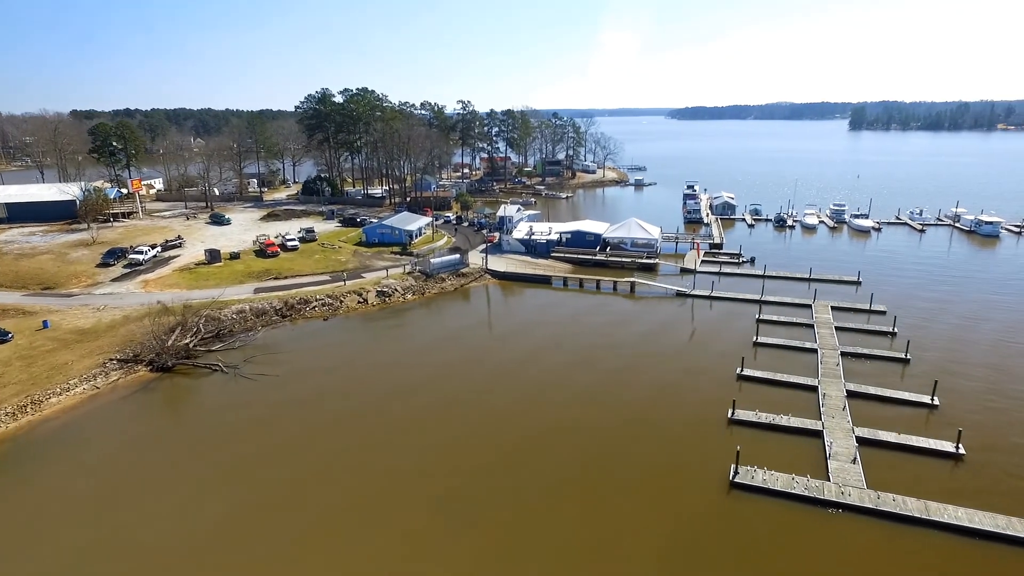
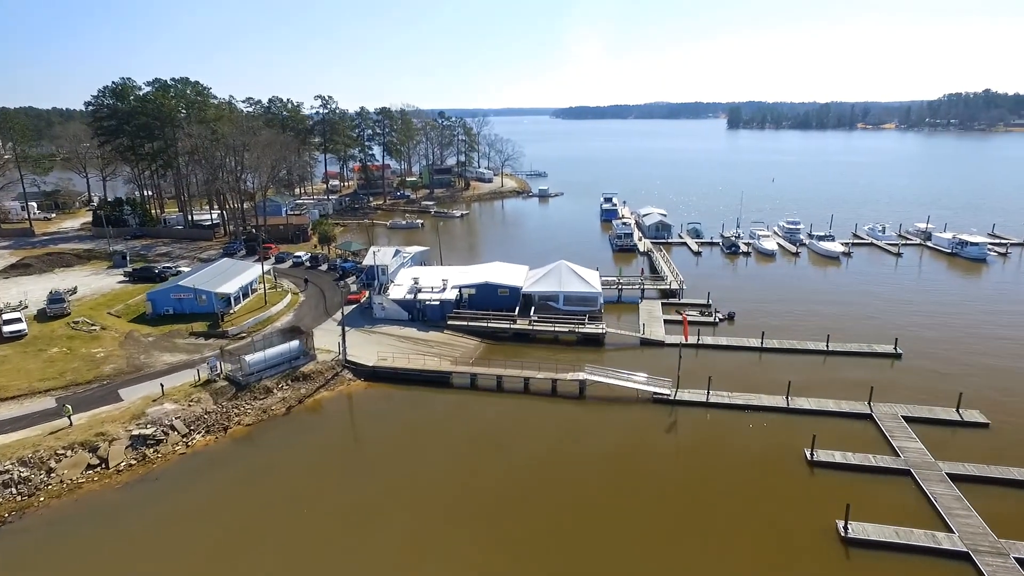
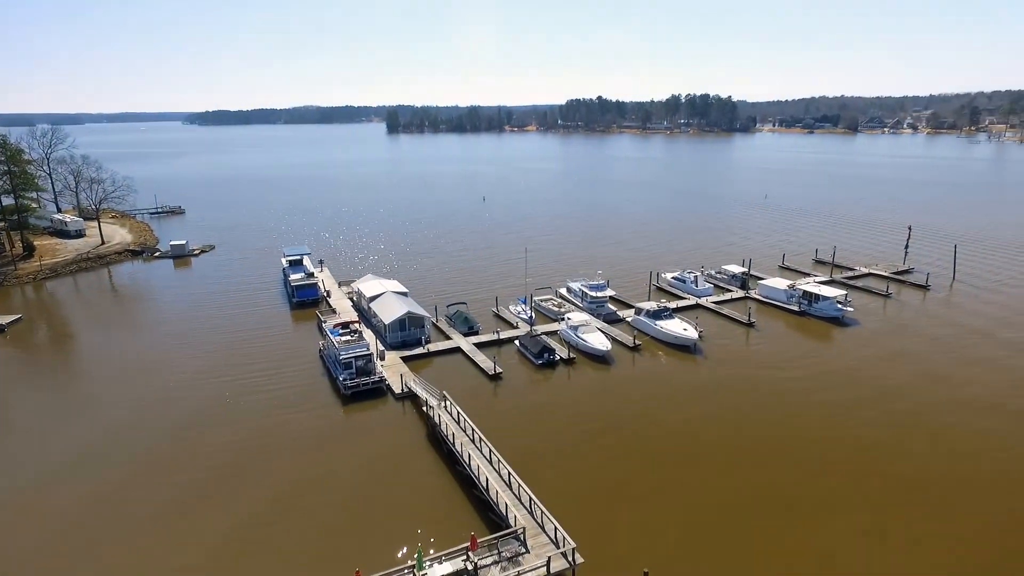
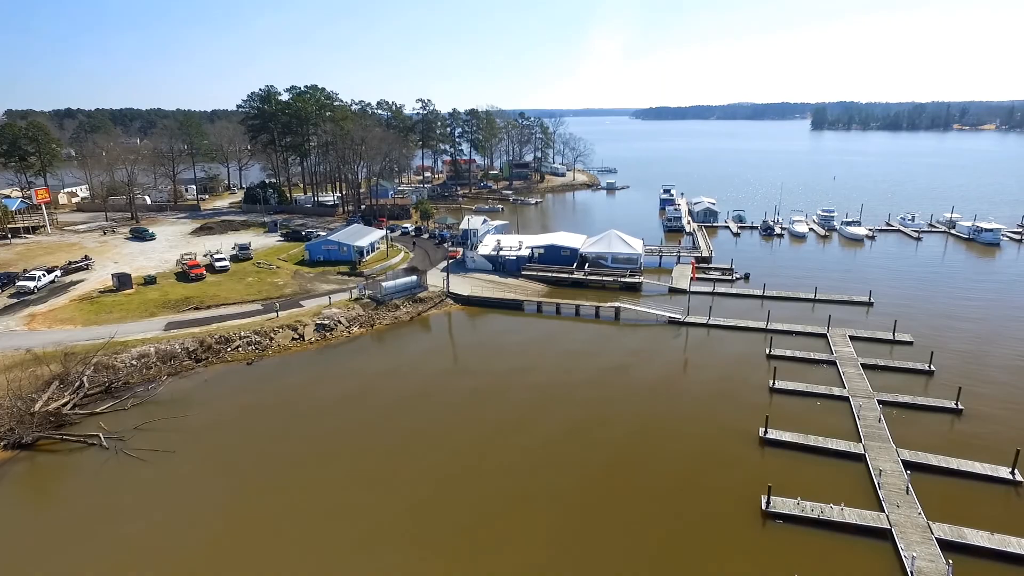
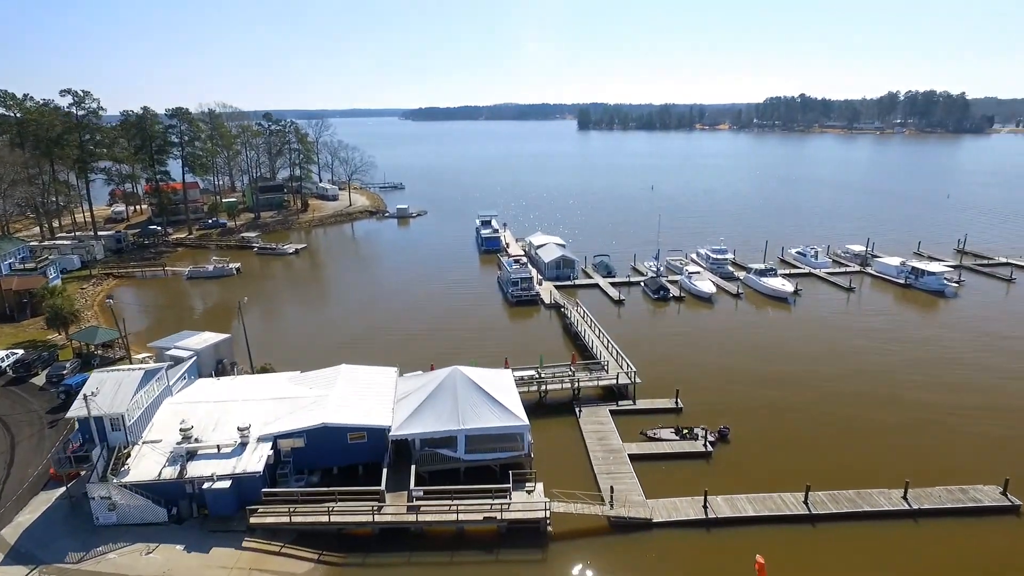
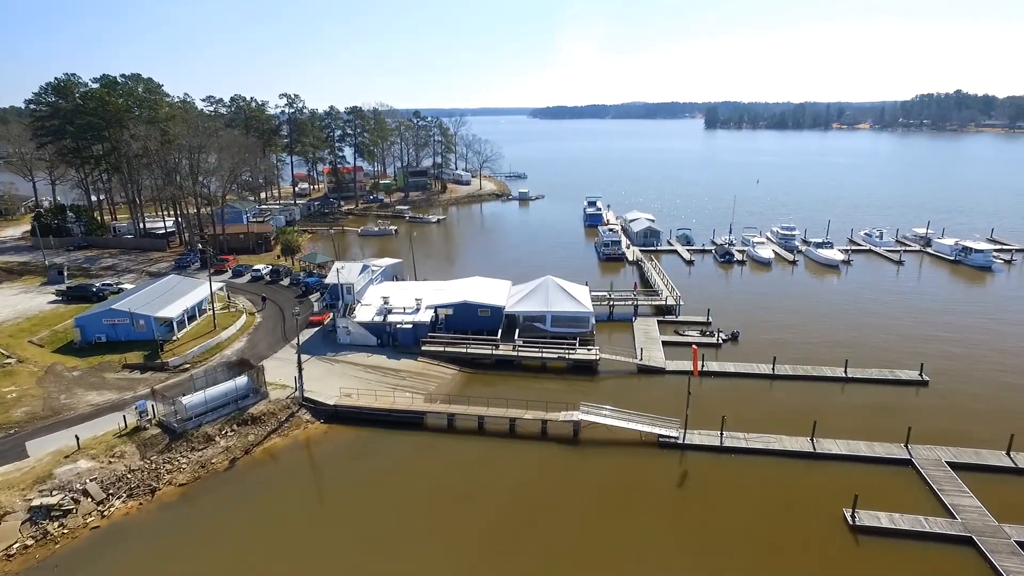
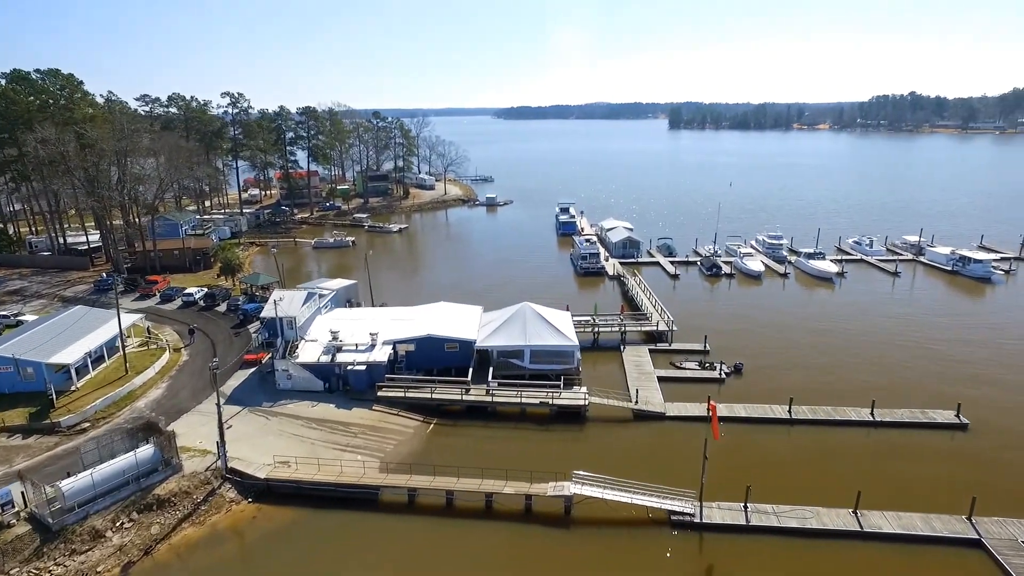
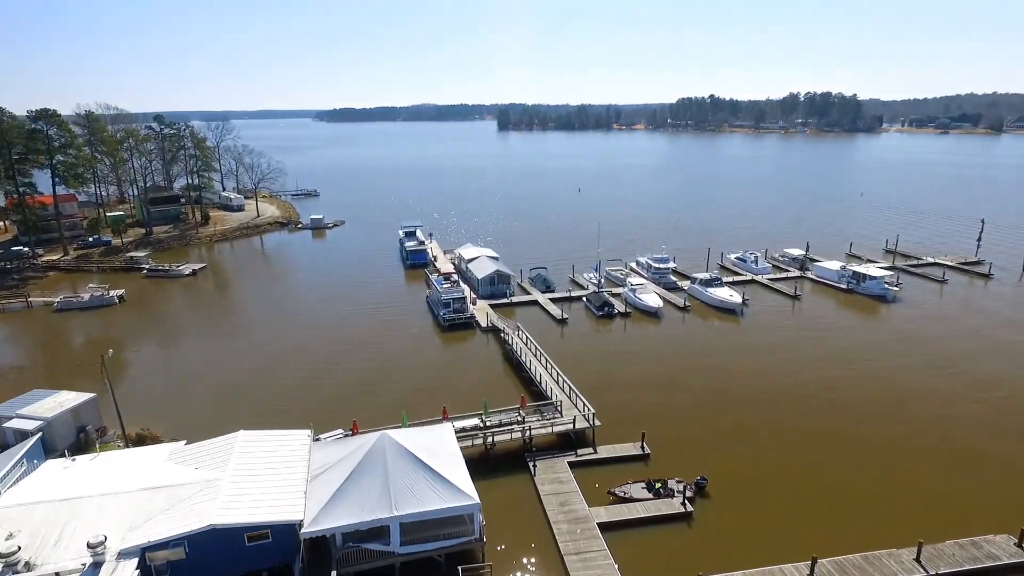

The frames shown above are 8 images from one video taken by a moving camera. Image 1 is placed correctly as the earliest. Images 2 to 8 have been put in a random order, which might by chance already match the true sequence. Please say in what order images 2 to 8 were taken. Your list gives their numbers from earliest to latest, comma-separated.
4, 2, 6, 7, 5, 8, 3
